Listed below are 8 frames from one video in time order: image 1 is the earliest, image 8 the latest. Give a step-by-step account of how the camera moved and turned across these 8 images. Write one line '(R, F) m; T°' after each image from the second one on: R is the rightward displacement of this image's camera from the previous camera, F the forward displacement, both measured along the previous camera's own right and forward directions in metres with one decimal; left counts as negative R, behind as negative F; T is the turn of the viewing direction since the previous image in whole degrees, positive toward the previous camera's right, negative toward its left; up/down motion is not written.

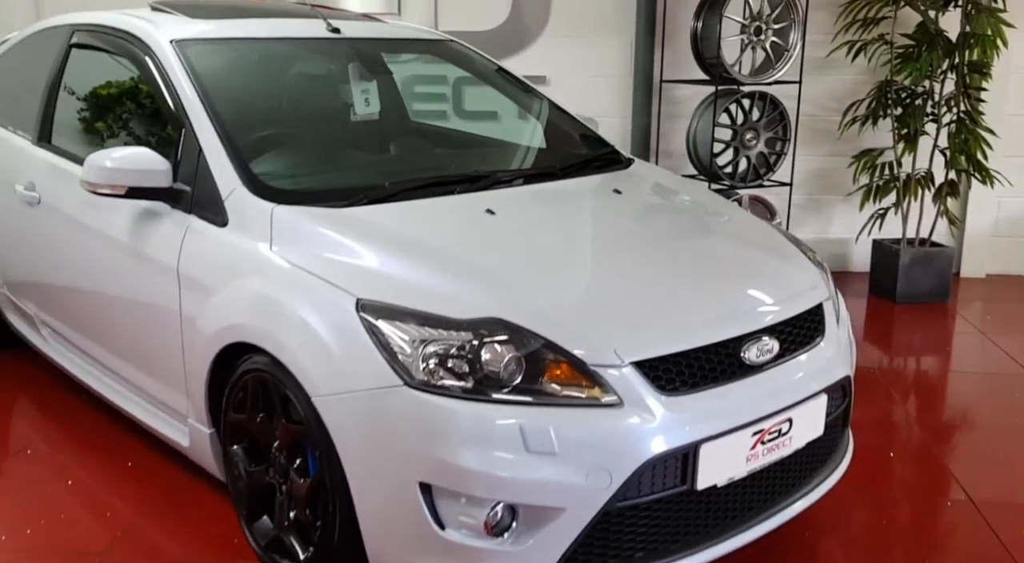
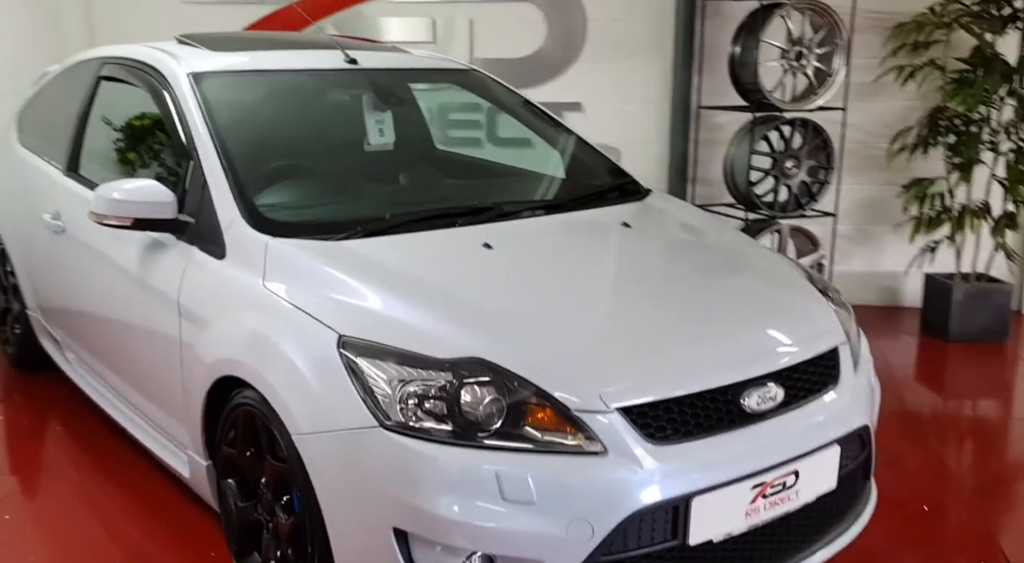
(+0.1, +0.1) m; -4°
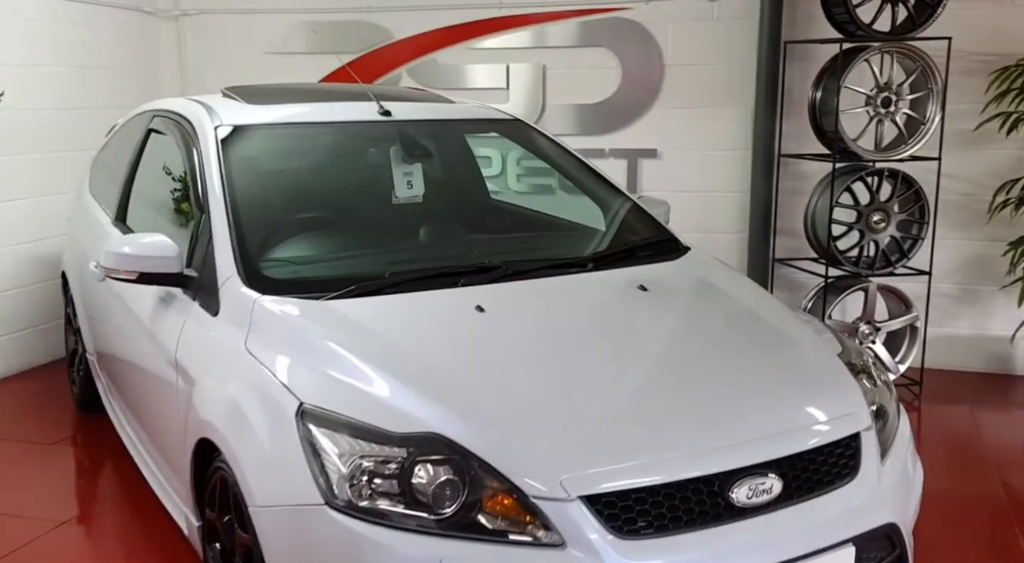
(+0.2, +0.1) m; -8°
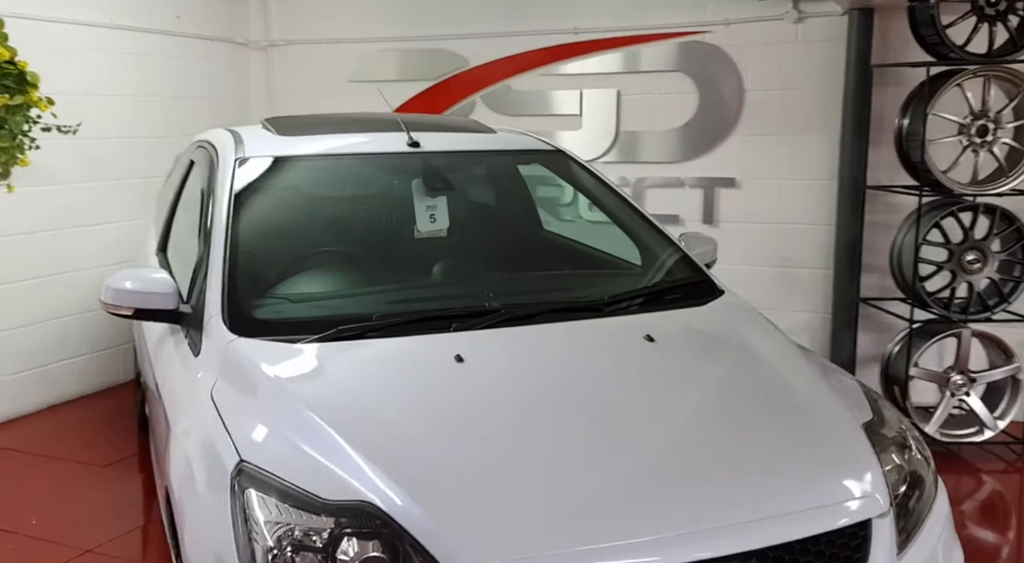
(+0.2, +0.1) m; -8°
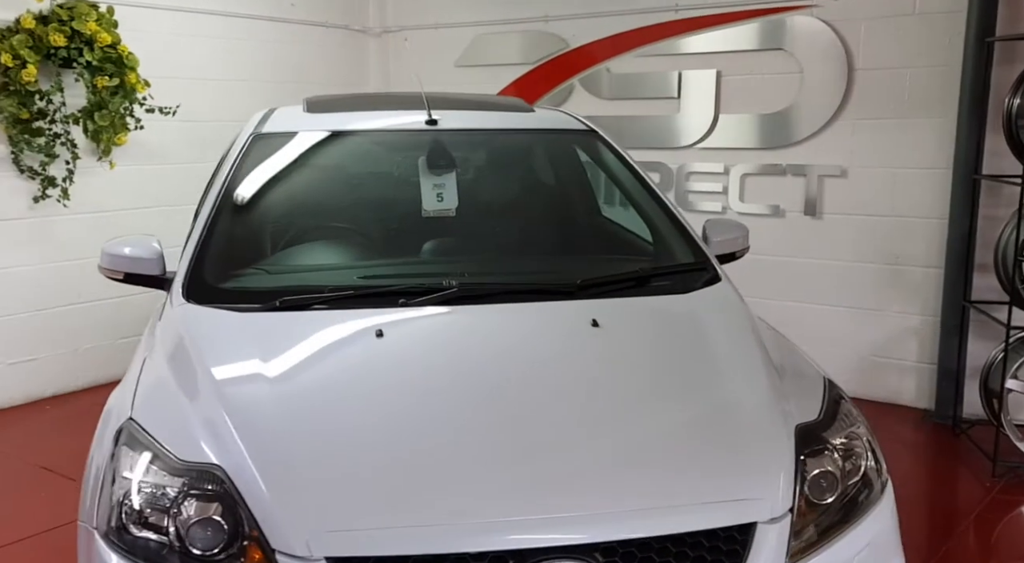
(+0.5, +0.1) m; -11°
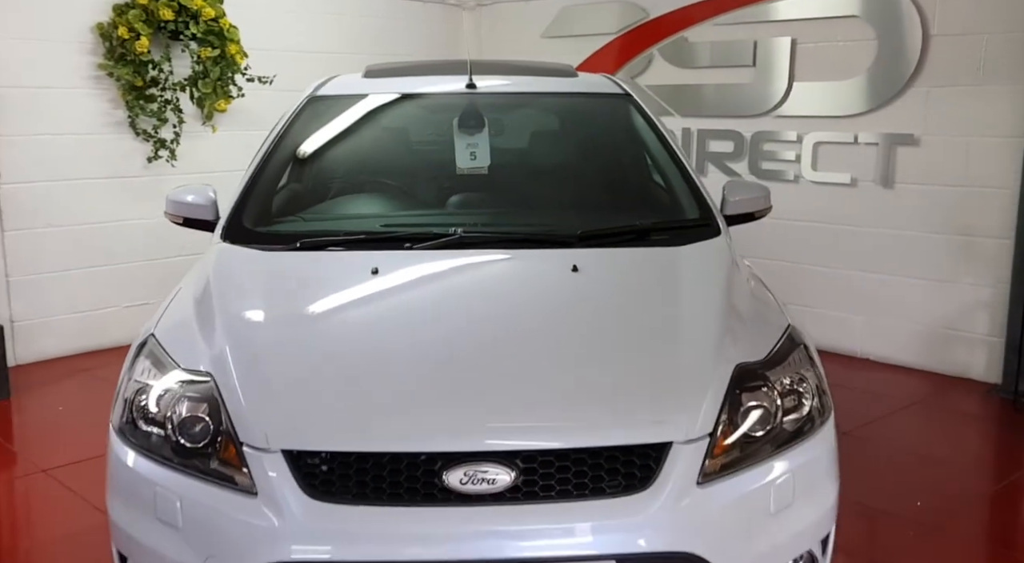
(+0.3, -0.1) m; -8°
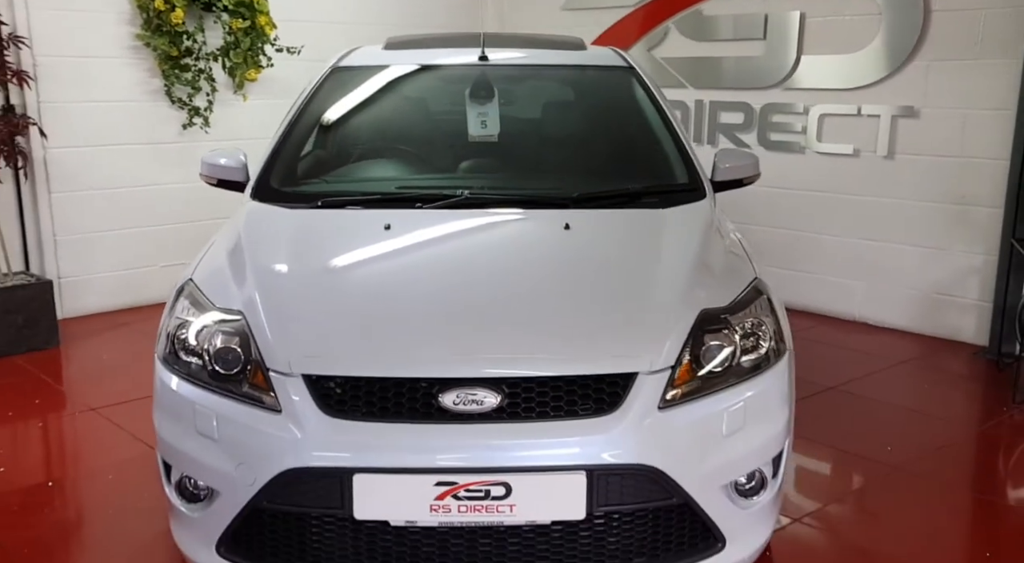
(+0.1, -0.2) m; -2°
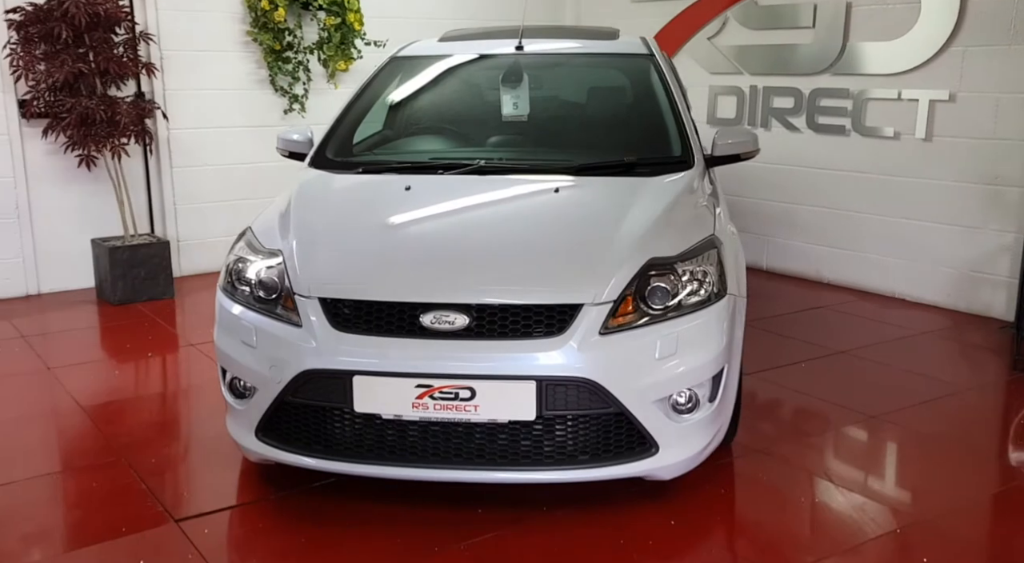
(+0.3, -0.4) m; -8°
